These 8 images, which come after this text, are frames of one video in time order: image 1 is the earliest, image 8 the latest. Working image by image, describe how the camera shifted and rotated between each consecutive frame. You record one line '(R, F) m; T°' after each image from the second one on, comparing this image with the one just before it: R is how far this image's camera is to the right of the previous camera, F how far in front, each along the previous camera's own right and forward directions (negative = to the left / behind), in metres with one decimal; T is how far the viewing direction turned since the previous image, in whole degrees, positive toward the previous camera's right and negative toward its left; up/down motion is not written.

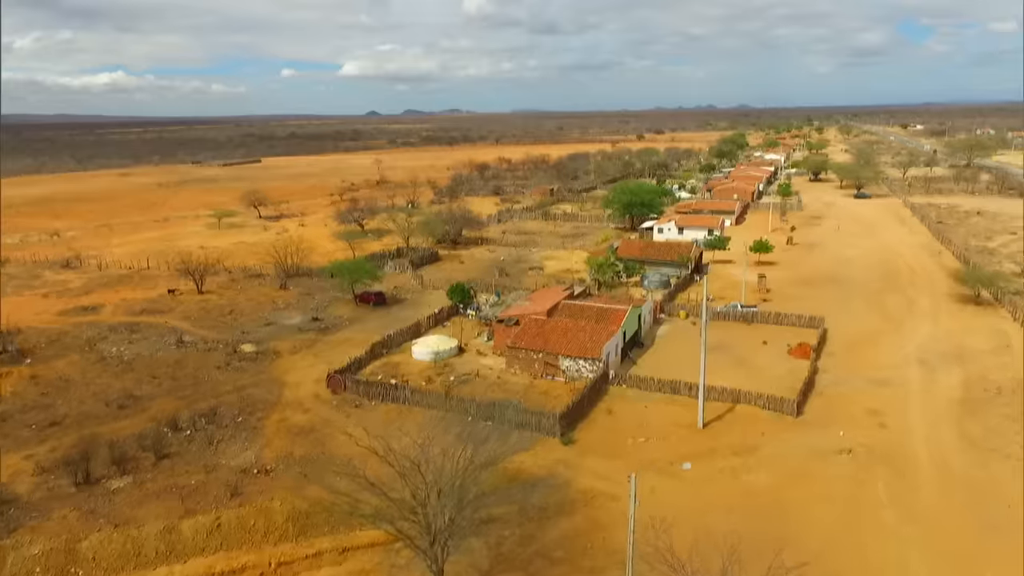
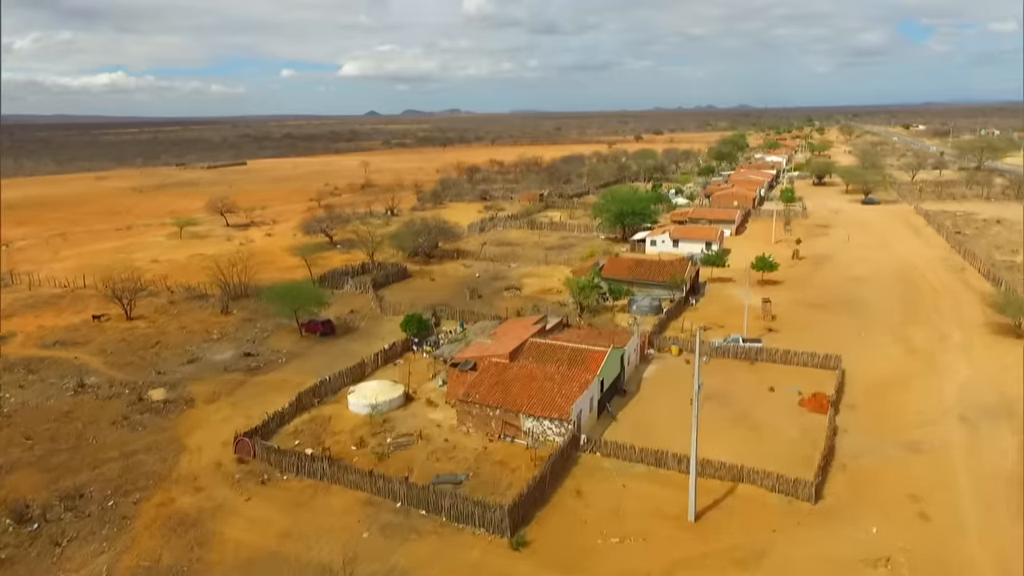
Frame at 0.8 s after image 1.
(+1.9, +5.4) m; 0°
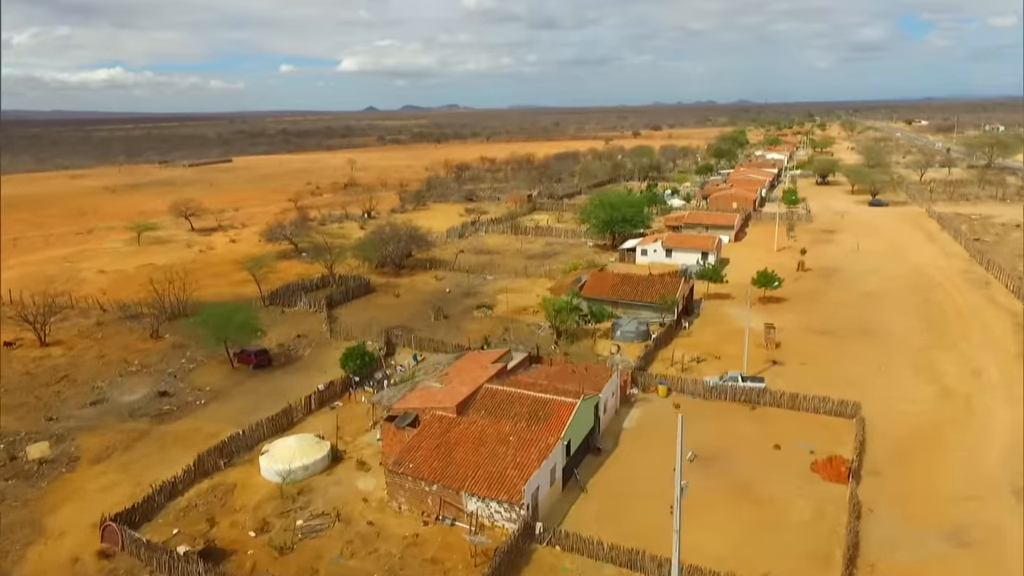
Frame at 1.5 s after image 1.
(+1.8, +4.9) m; 0°
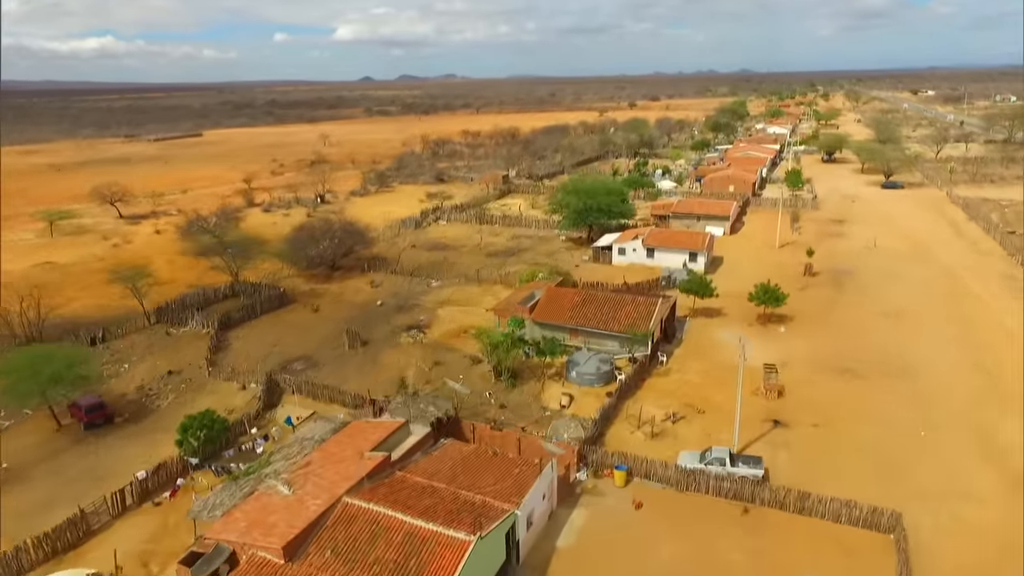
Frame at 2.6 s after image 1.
(+3.1, +8.0) m; 0°
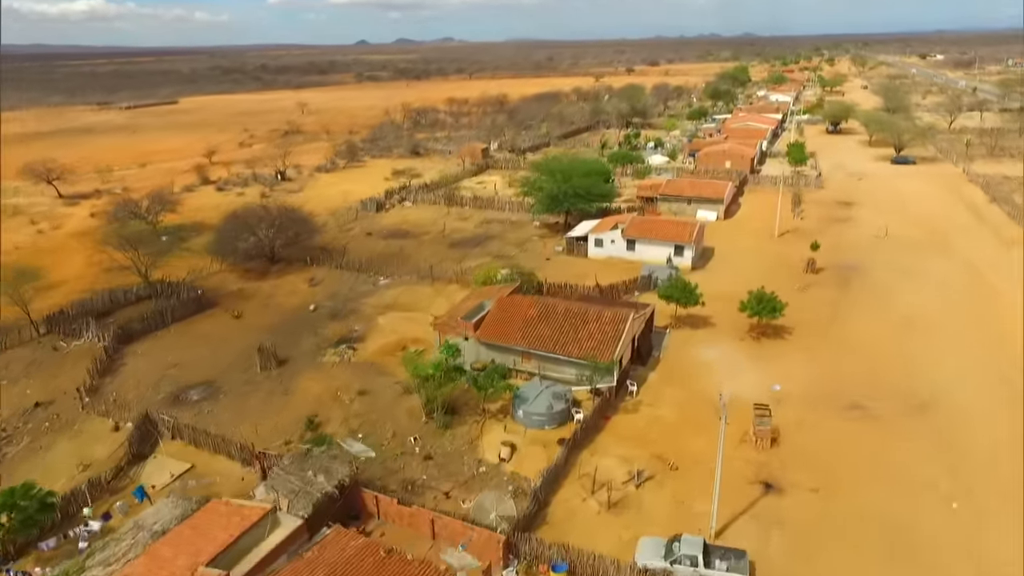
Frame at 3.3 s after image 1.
(+2.3, +5.1) m; 0°
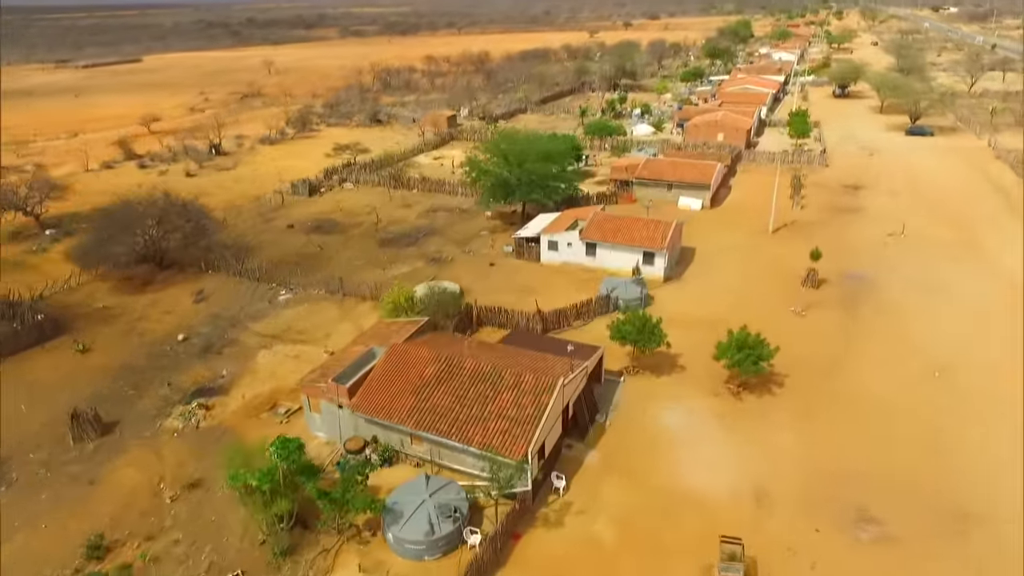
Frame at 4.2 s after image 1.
(+3.2, +6.7) m; 0°
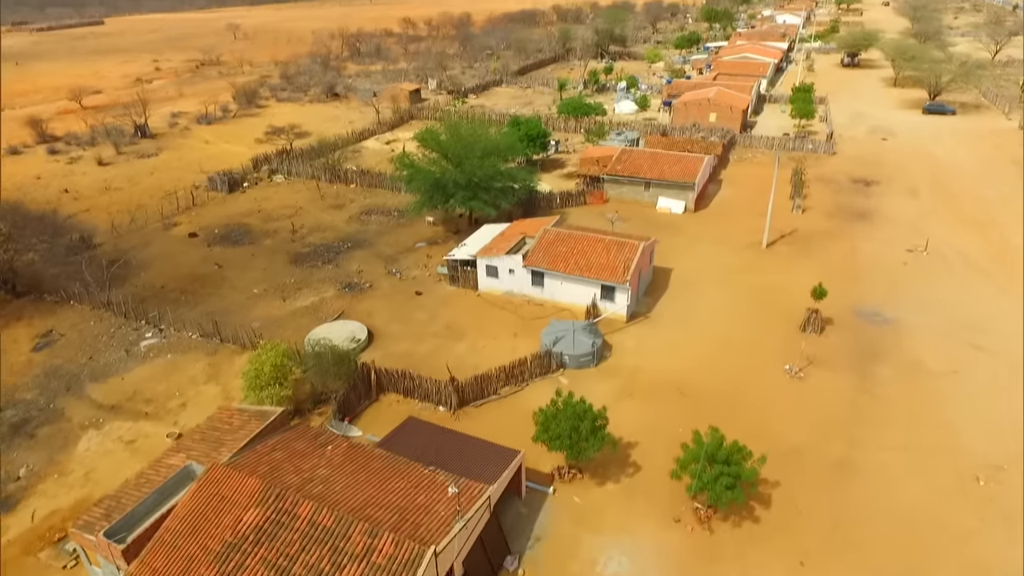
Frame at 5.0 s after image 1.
(+2.8, +6.0) m; 0°
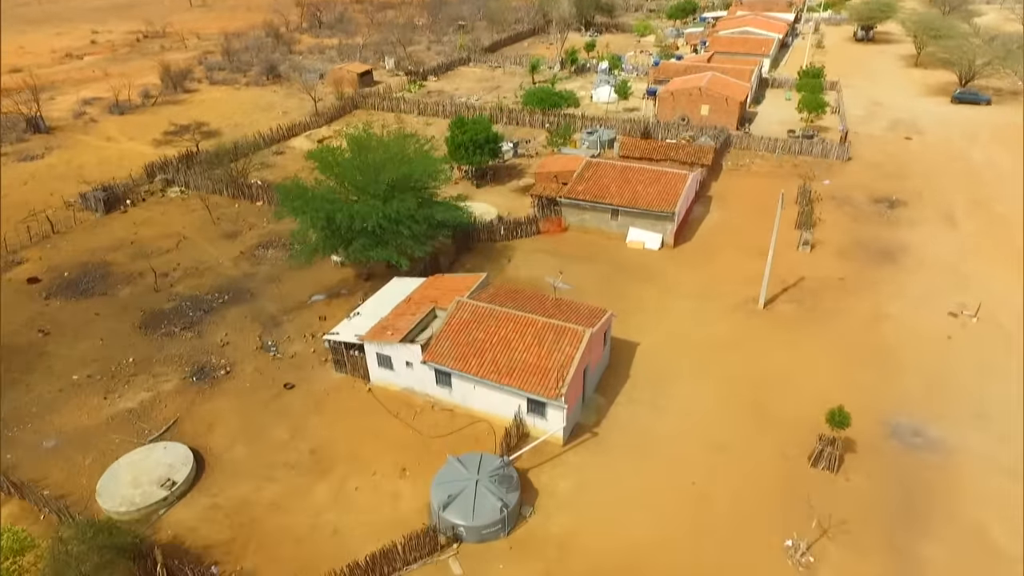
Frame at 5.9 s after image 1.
(+2.8, +6.9) m; 0°
